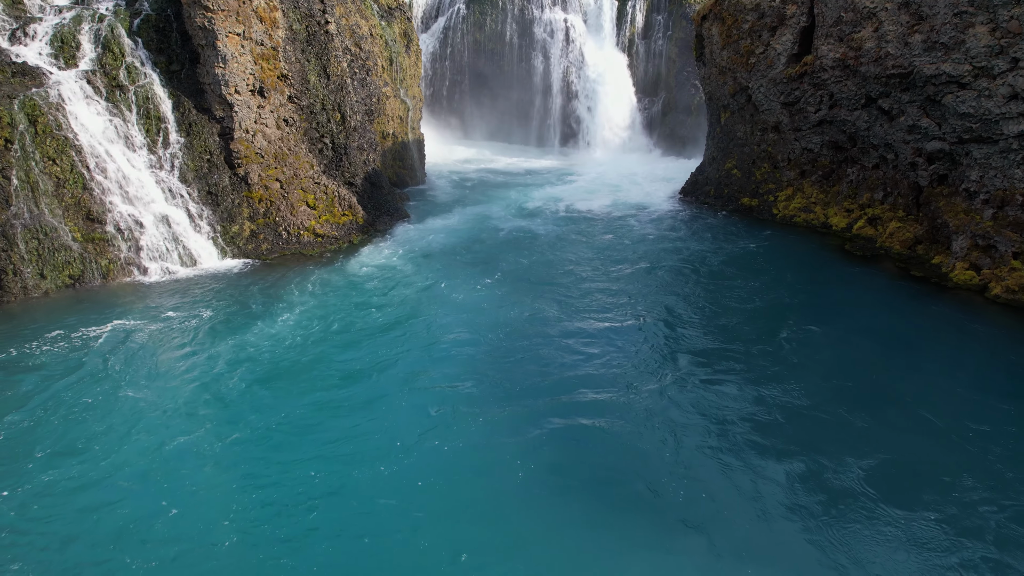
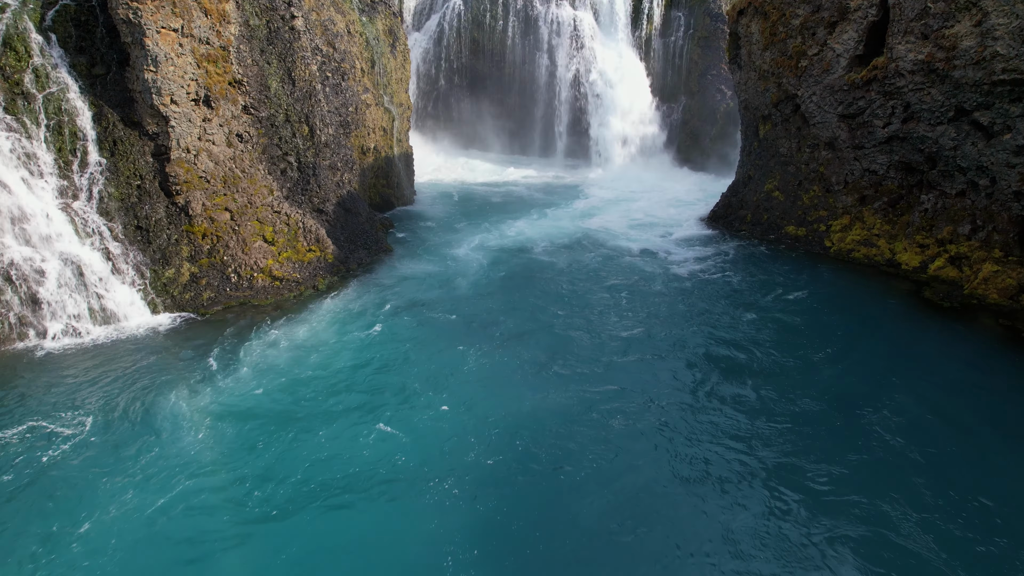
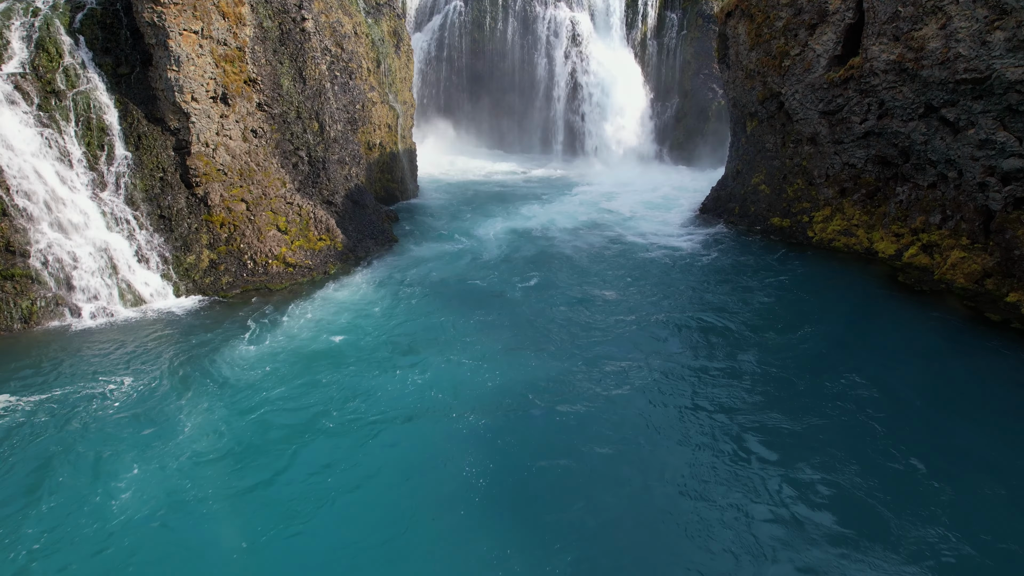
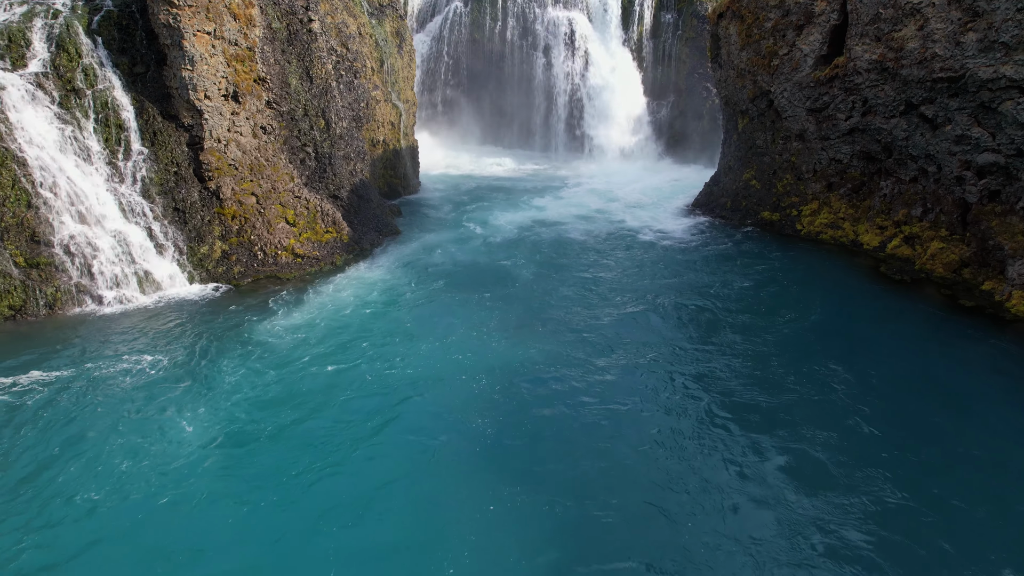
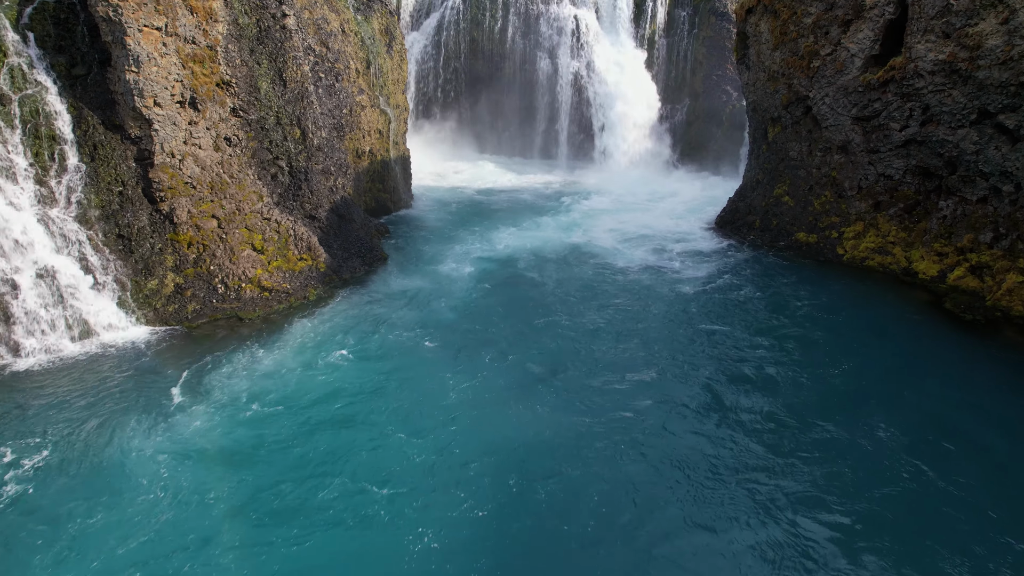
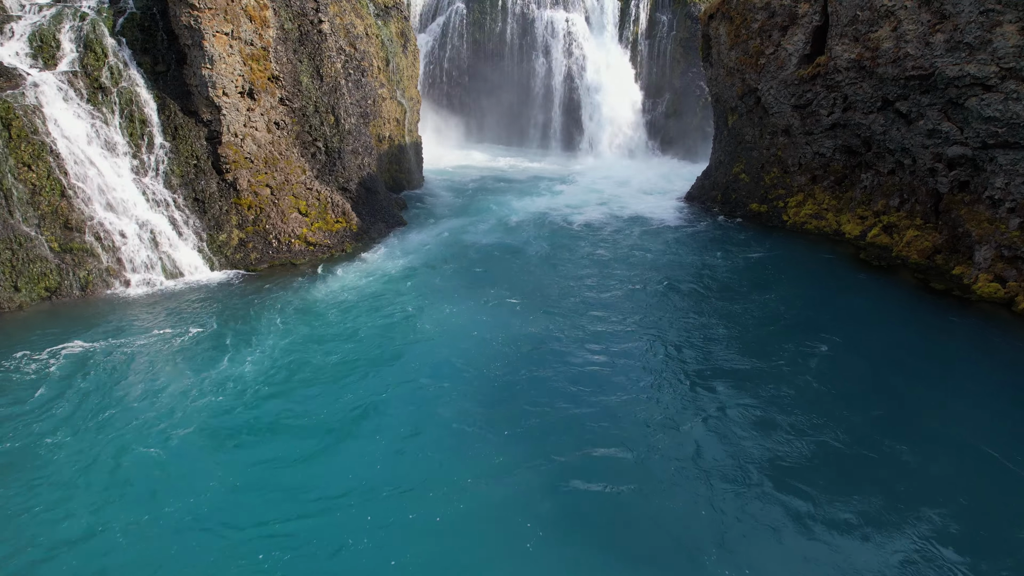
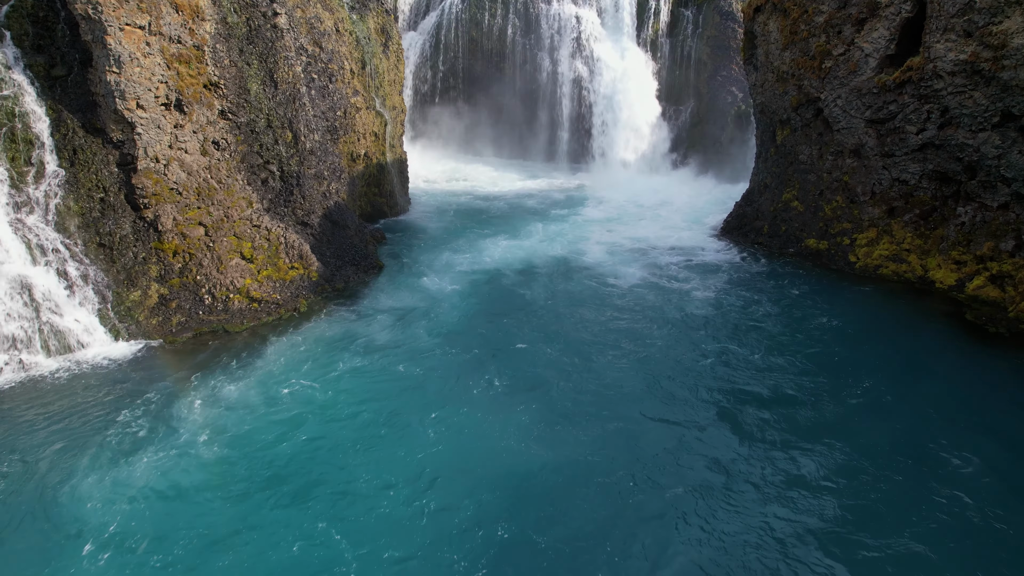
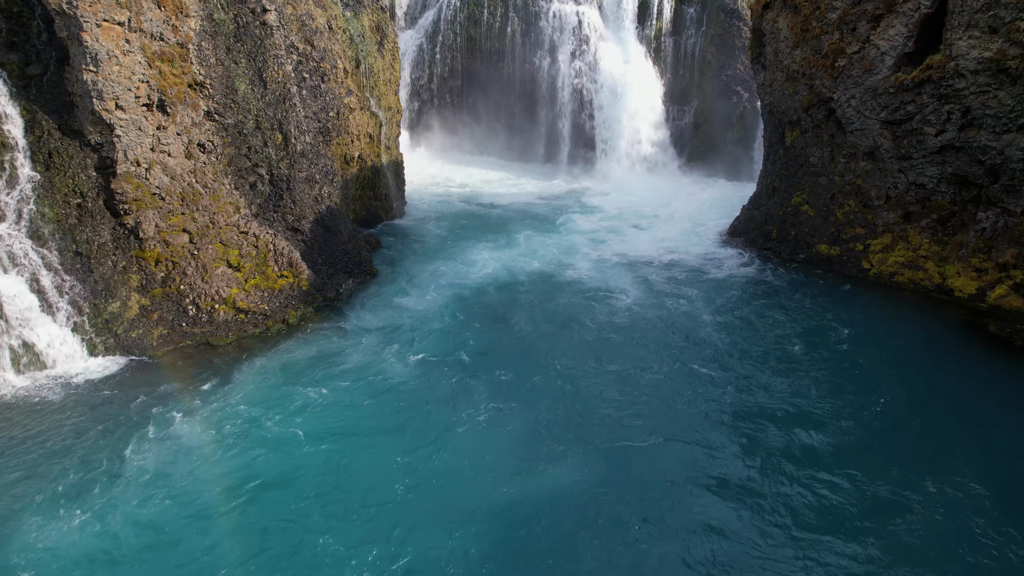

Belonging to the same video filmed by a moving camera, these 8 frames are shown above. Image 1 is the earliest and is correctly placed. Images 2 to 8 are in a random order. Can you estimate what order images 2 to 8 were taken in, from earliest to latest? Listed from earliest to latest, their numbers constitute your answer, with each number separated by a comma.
6, 4, 3, 2, 5, 7, 8
